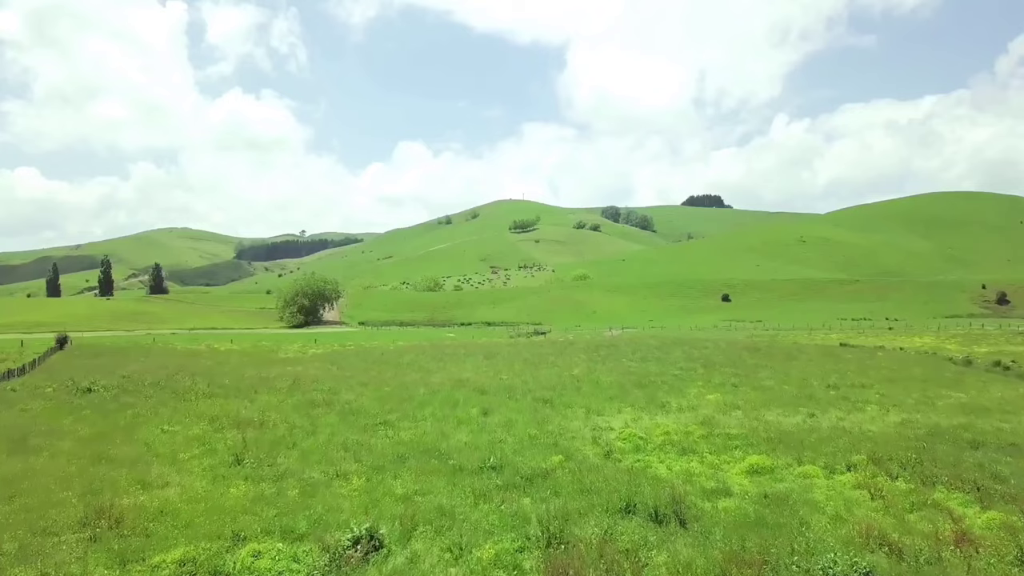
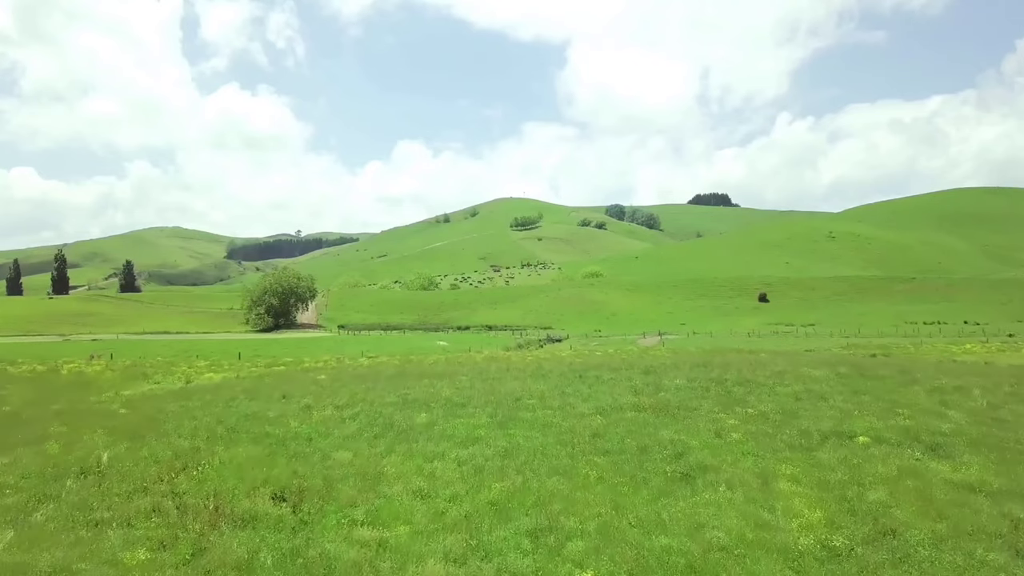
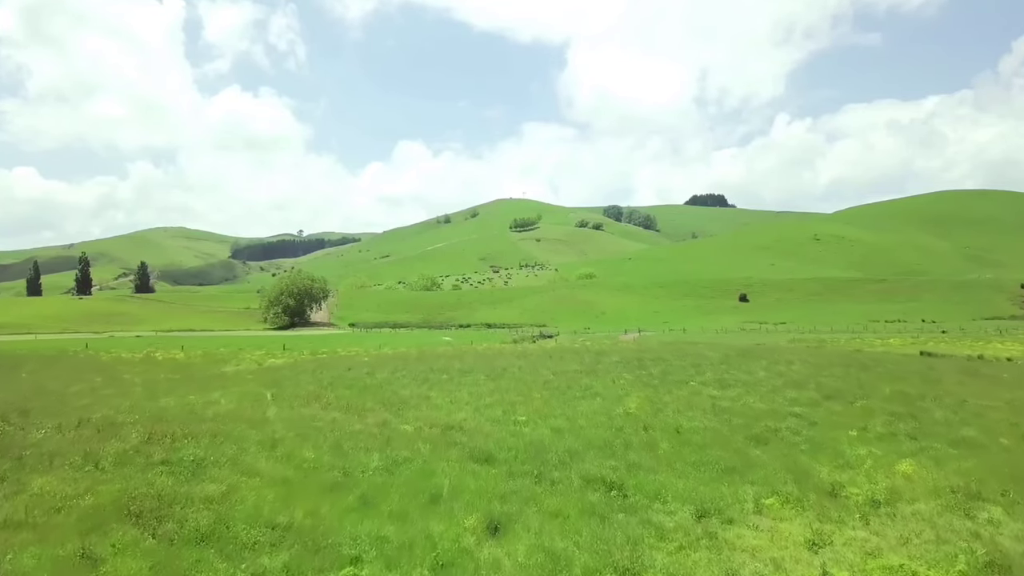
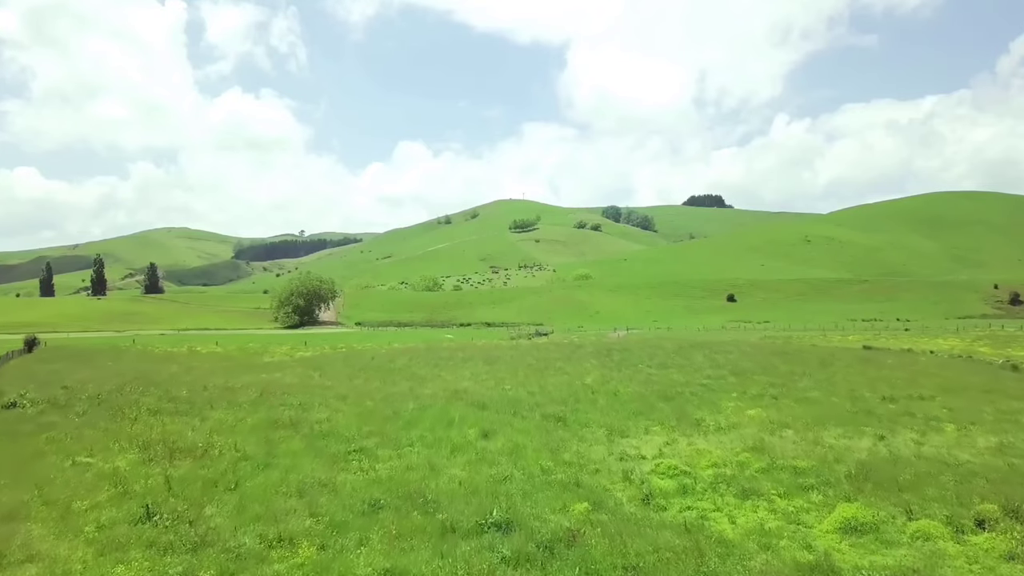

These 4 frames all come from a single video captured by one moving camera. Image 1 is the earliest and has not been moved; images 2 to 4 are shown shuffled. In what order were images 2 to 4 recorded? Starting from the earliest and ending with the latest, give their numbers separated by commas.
4, 3, 2
